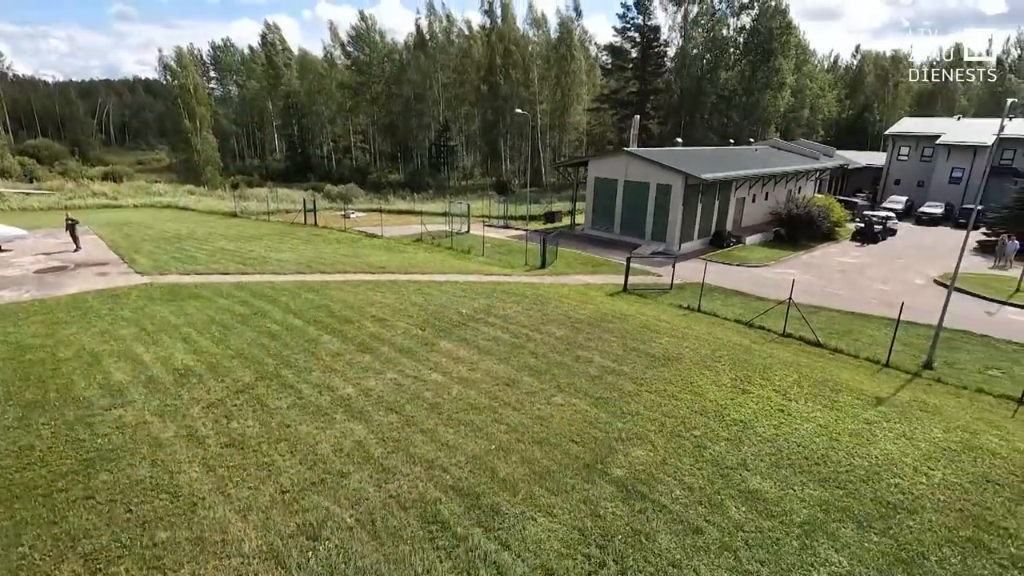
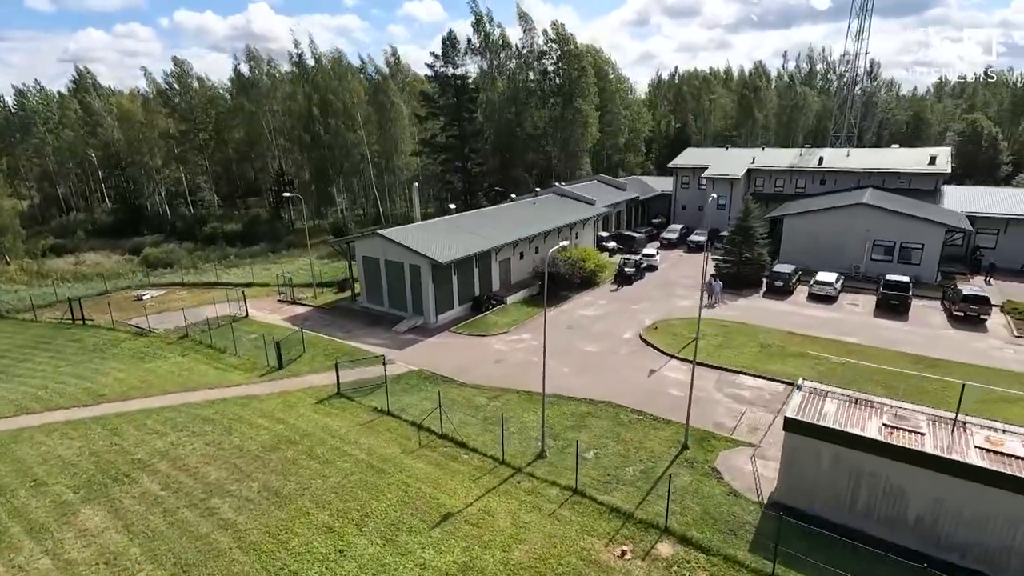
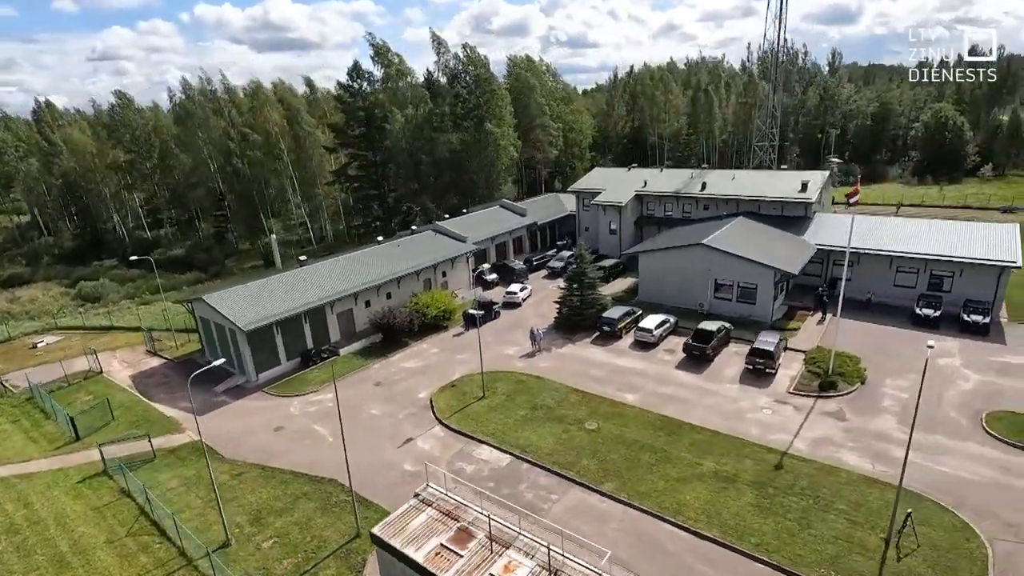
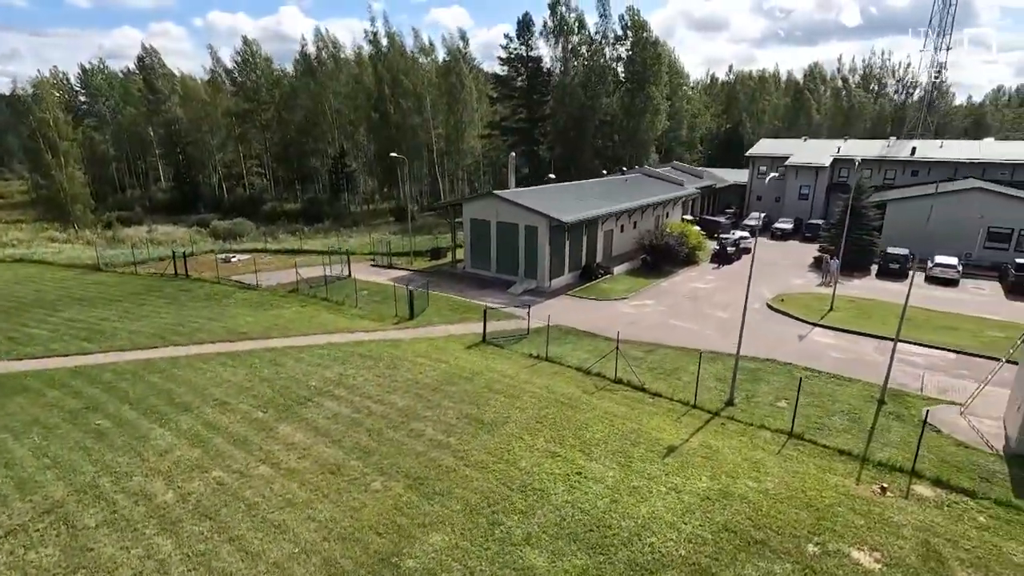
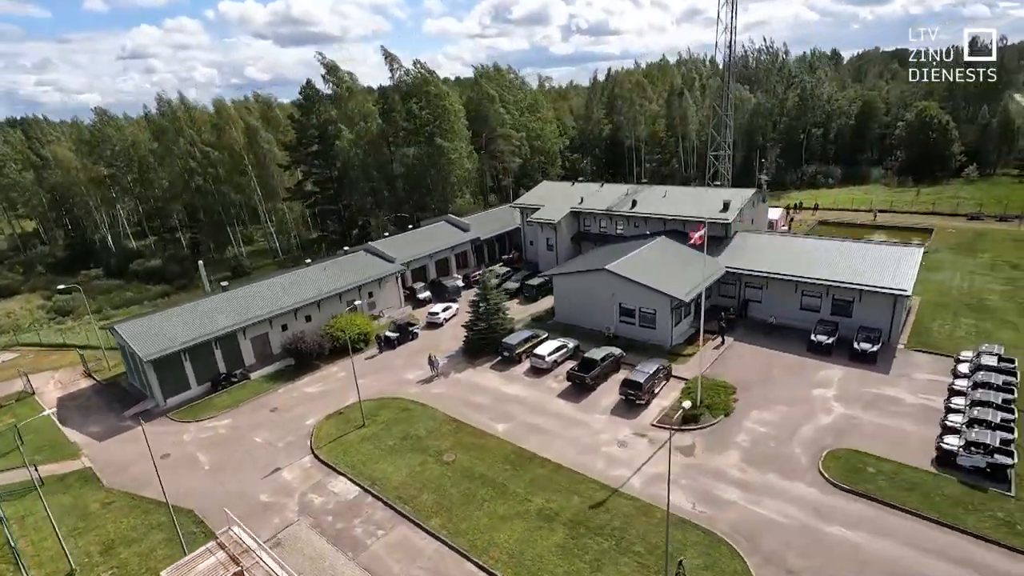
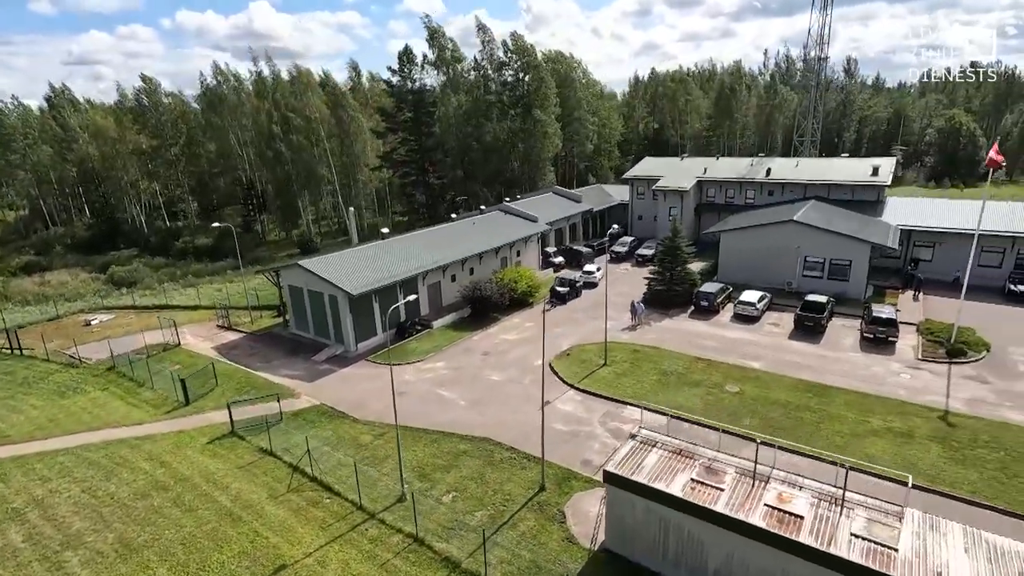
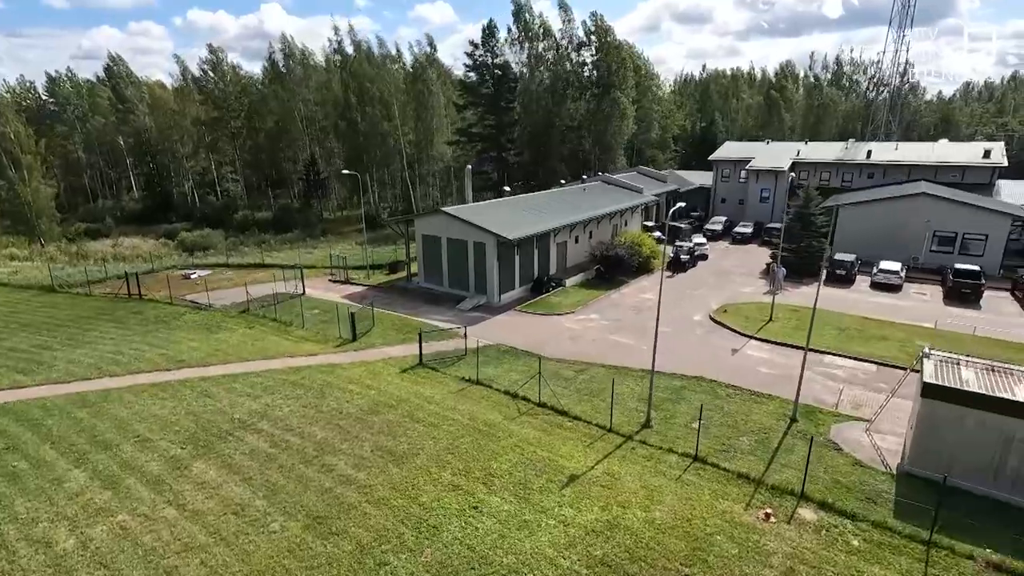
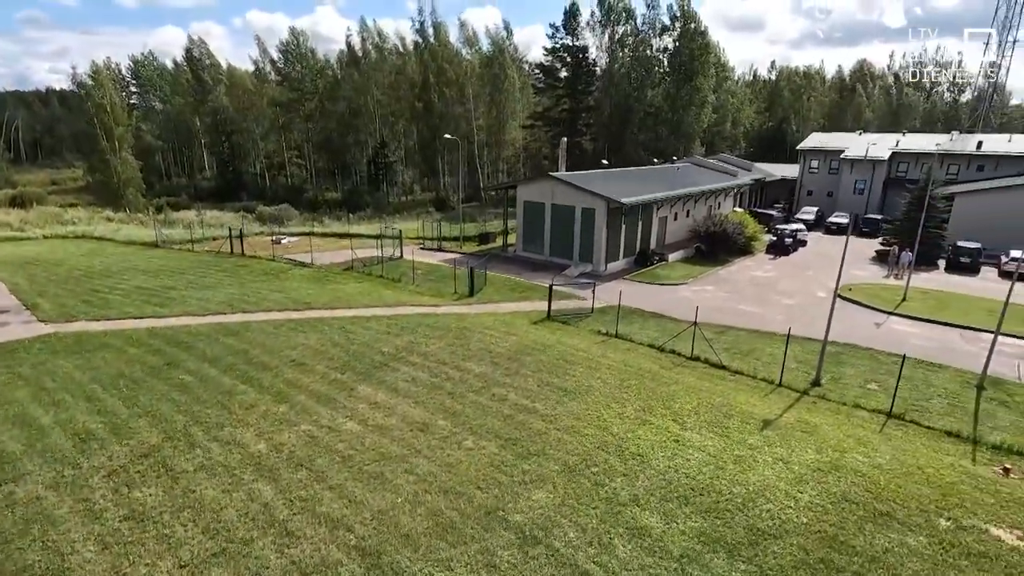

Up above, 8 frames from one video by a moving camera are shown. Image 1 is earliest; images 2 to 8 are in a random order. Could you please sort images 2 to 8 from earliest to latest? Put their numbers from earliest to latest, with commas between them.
8, 4, 7, 2, 6, 3, 5
